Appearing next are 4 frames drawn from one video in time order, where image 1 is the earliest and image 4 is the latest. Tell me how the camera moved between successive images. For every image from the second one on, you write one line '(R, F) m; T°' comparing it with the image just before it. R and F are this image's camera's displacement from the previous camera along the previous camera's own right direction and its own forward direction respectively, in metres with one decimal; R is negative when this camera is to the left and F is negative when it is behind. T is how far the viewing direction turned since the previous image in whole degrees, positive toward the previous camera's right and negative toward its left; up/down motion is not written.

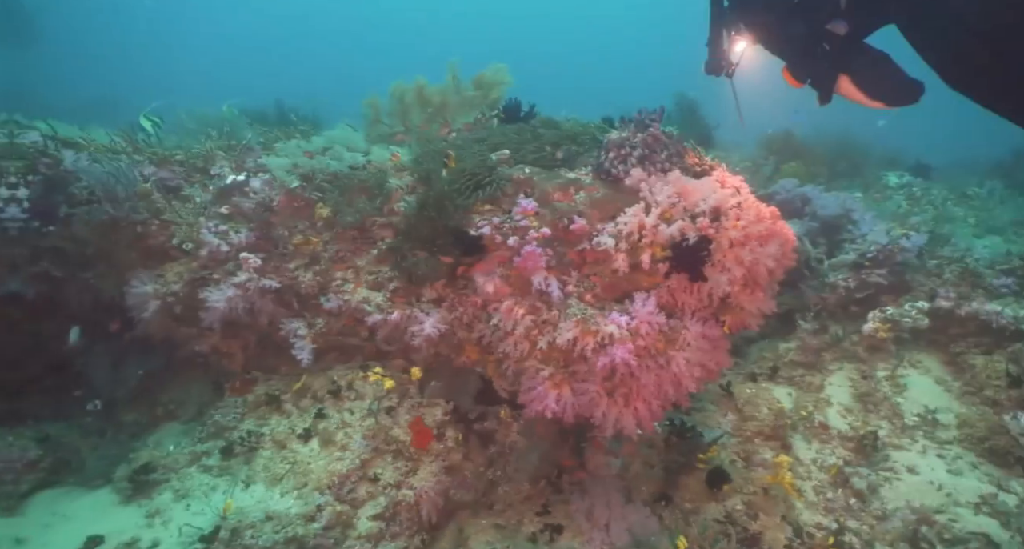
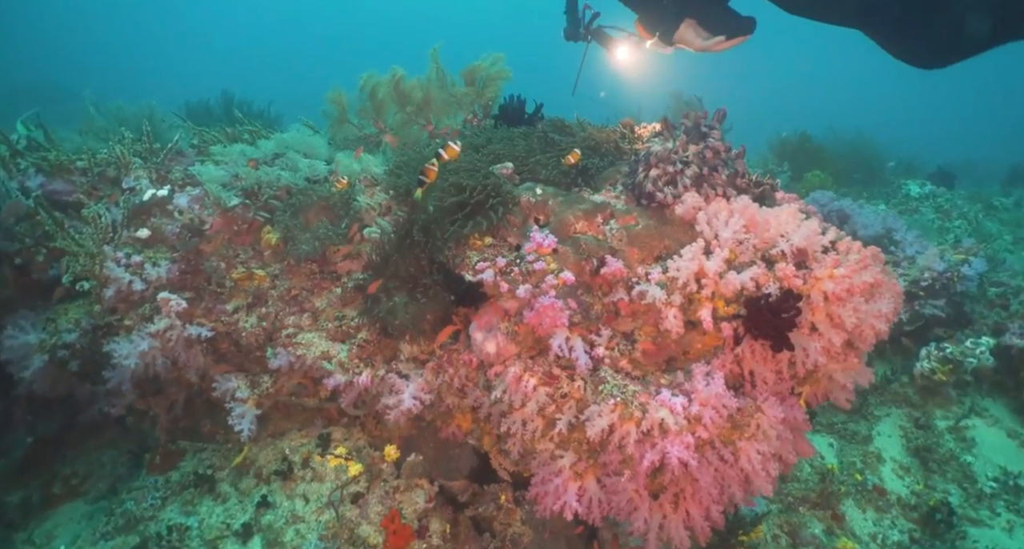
(-0.2, +1.3) m; +2°
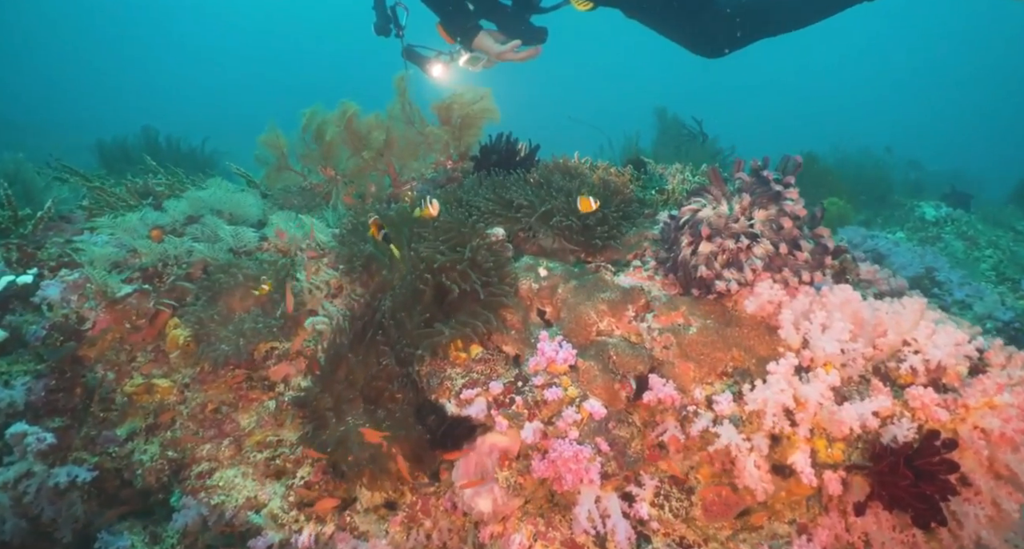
(-0.1, +1.1) m; +2°
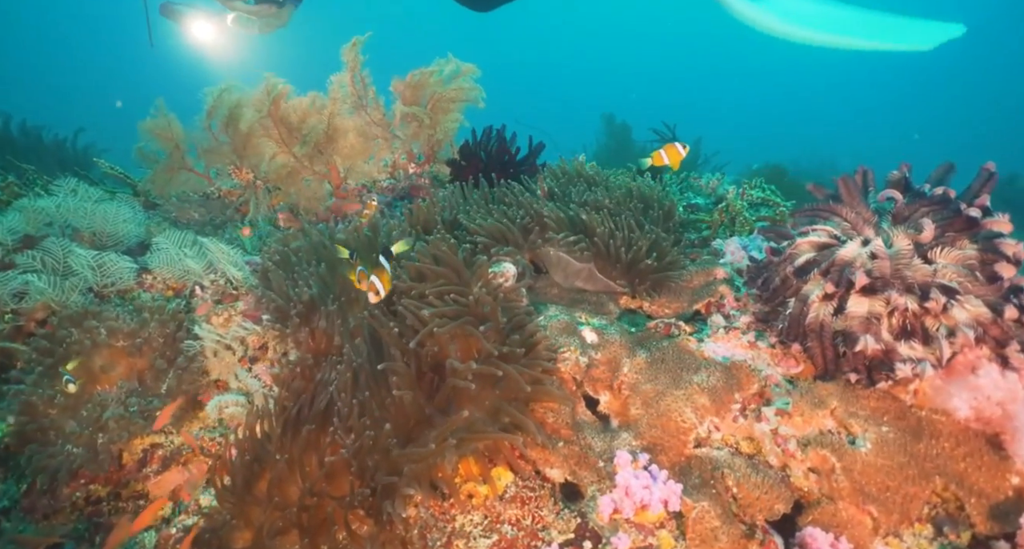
(-0.4, +1.1) m; +7°
